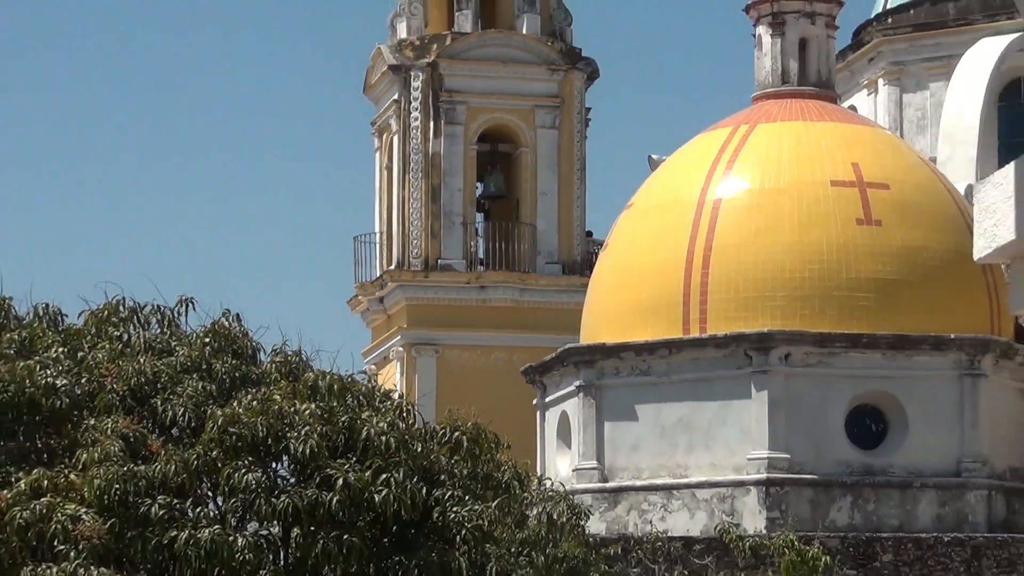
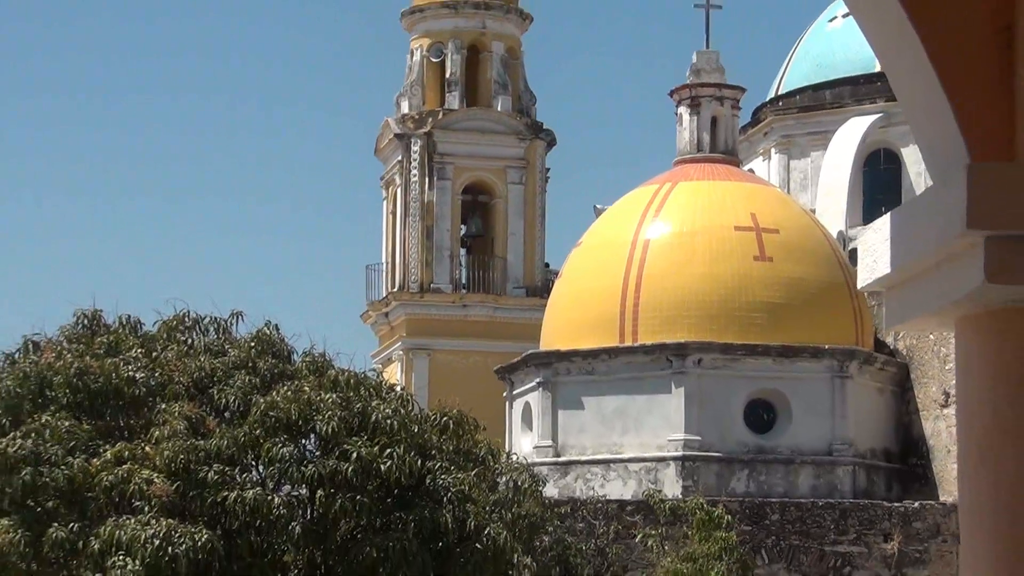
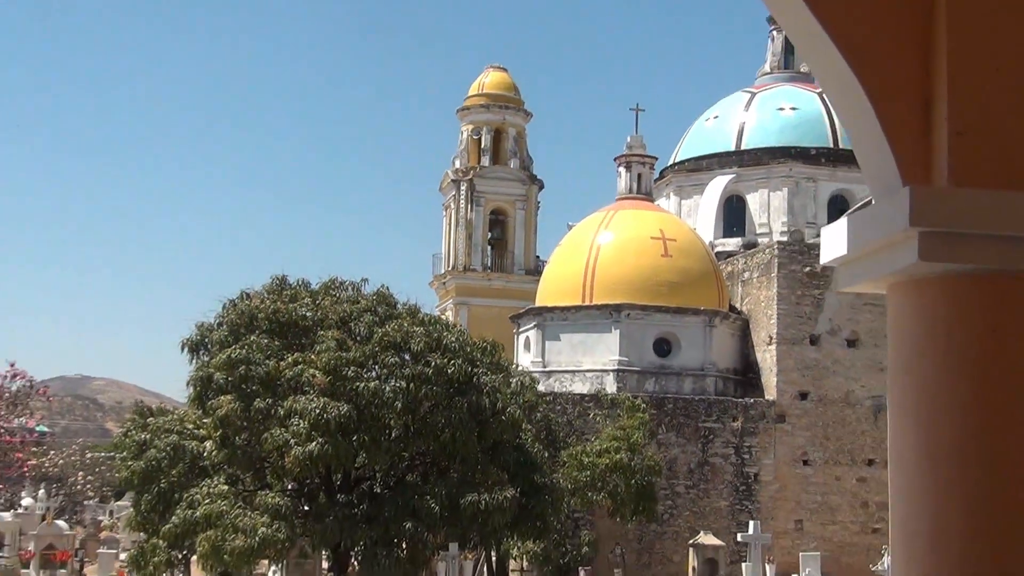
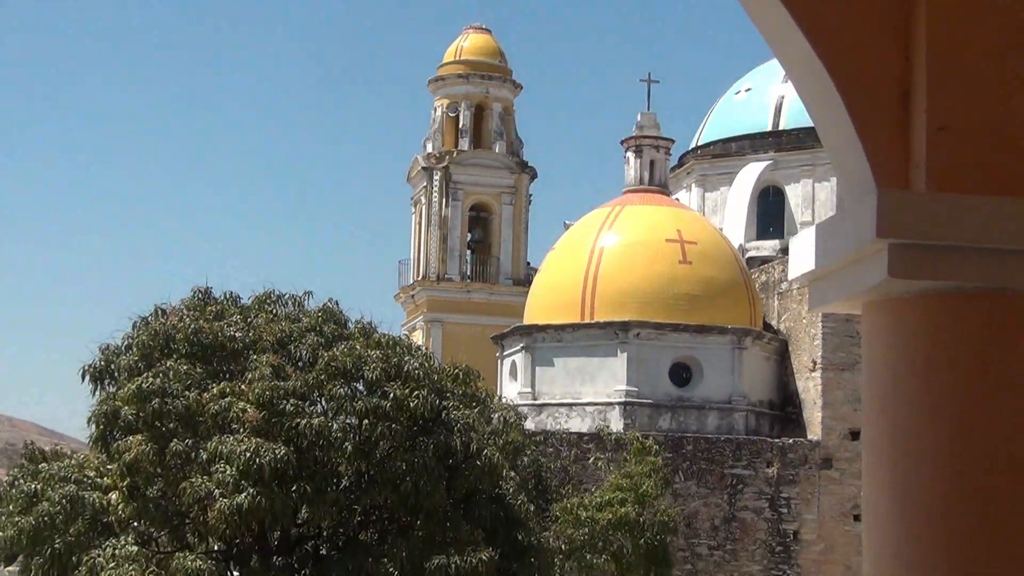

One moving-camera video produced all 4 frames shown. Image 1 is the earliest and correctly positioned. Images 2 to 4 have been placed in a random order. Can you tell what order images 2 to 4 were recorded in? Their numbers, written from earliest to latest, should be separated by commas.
2, 4, 3
